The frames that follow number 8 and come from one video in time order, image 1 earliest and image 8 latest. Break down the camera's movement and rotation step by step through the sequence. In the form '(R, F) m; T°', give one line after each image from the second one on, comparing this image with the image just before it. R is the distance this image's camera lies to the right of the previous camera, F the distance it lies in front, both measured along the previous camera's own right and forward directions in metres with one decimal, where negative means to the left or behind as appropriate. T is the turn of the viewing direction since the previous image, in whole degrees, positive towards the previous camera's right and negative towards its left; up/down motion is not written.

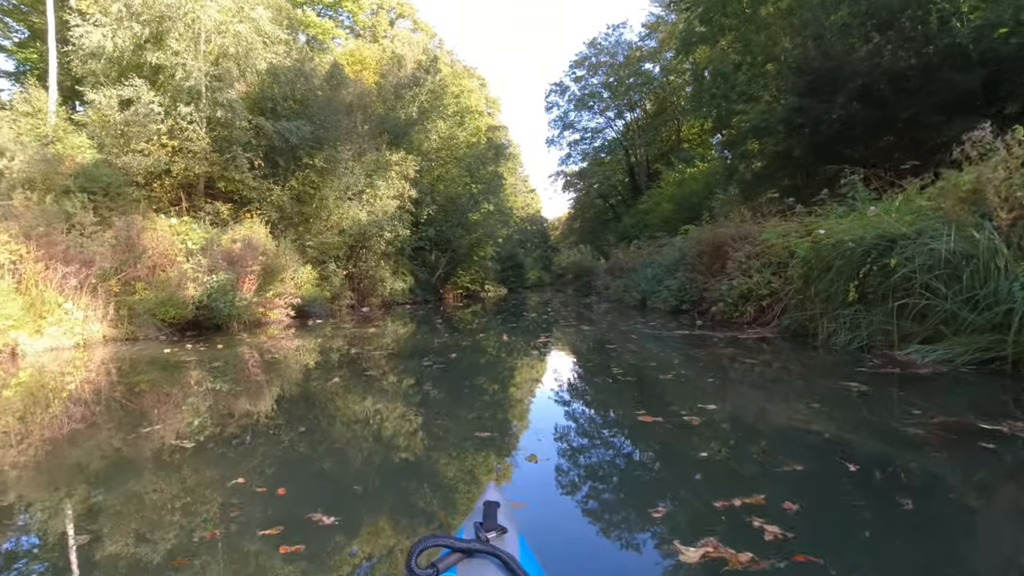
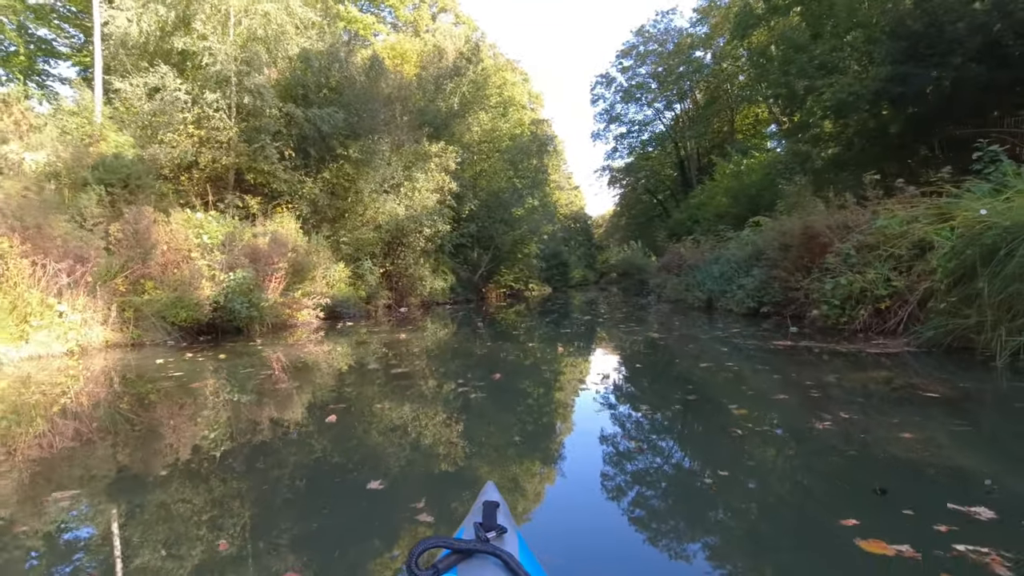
(-0.1, +0.7) m; -4°
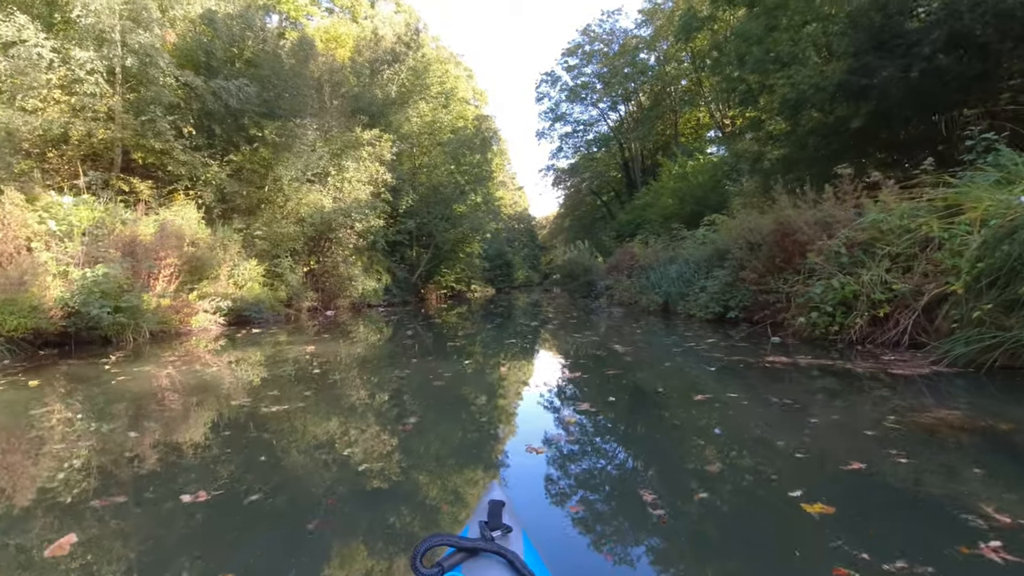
(+0.1, +0.7) m; +6°
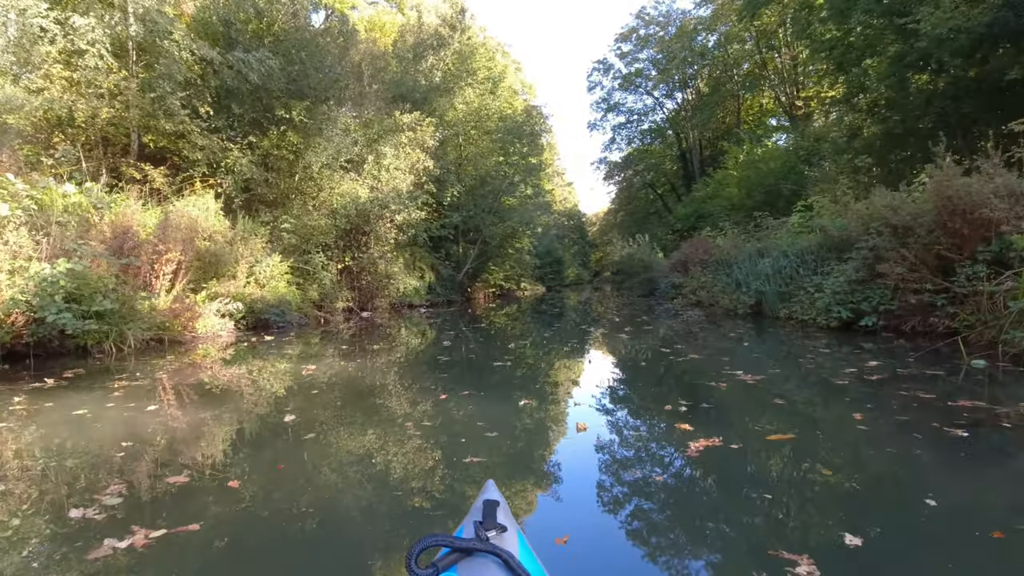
(-0.1, +0.9) m; -5°
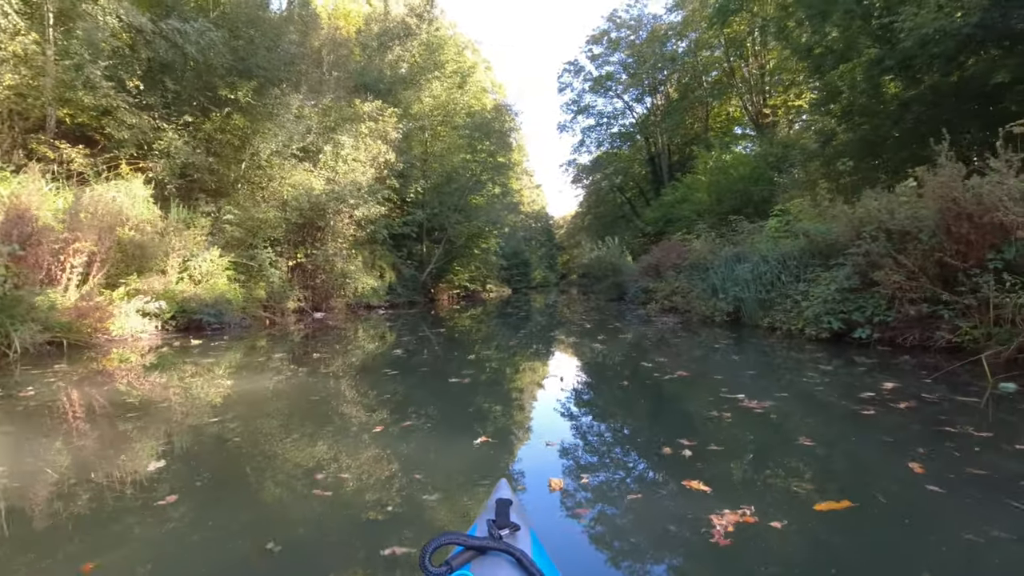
(0.0, +0.4) m; +3°
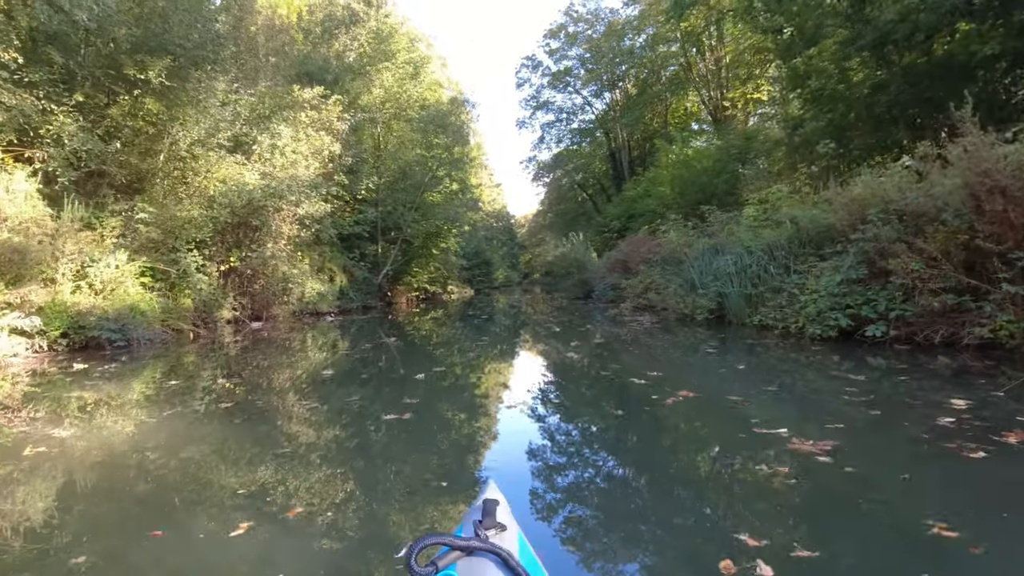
(0.0, +0.6) m; +4°
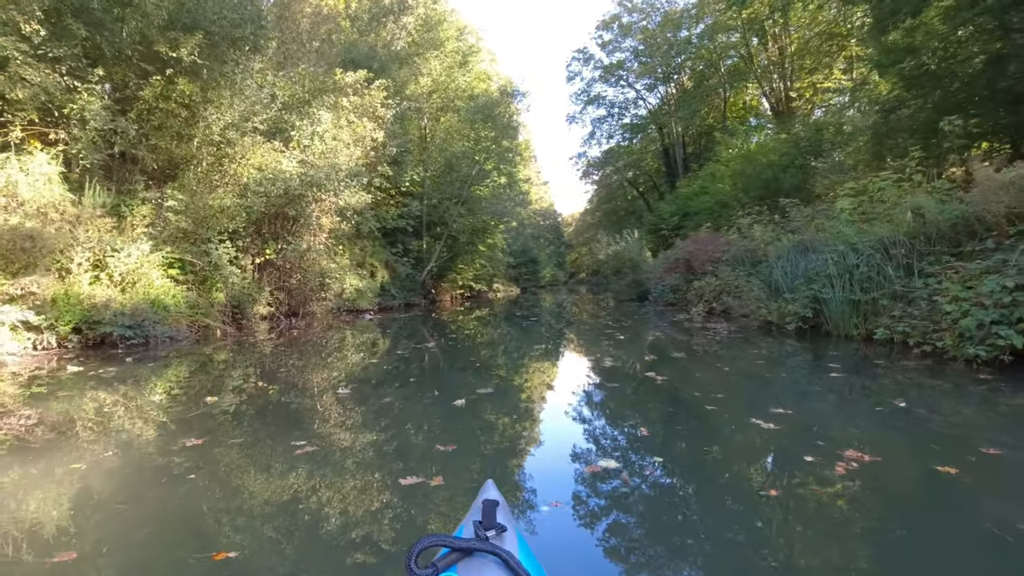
(-0.1, +0.6) m; -5°
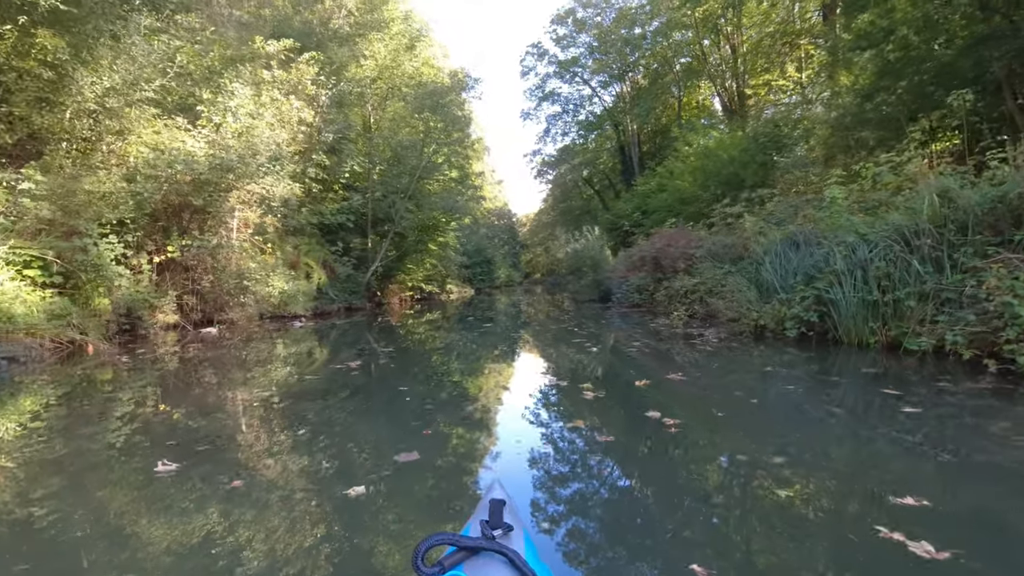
(0.0, +0.7) m; +5°
